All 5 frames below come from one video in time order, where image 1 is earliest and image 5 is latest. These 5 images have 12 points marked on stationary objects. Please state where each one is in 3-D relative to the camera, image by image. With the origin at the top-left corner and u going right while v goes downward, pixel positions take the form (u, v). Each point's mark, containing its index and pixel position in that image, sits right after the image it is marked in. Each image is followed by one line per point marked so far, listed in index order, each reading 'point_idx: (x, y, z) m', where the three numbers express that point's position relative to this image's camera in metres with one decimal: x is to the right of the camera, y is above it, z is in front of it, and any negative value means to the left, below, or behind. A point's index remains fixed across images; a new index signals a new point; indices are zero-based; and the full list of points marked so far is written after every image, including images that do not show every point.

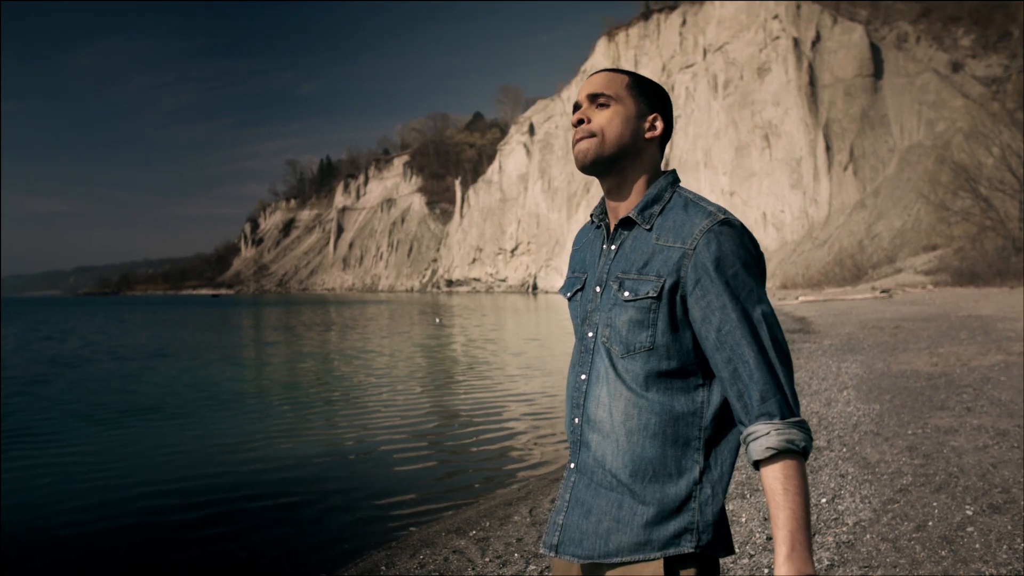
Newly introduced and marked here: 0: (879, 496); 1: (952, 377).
0: (+2.4, -1.4, +4.4) m
1: (+5.7, -1.1, +8.5) m
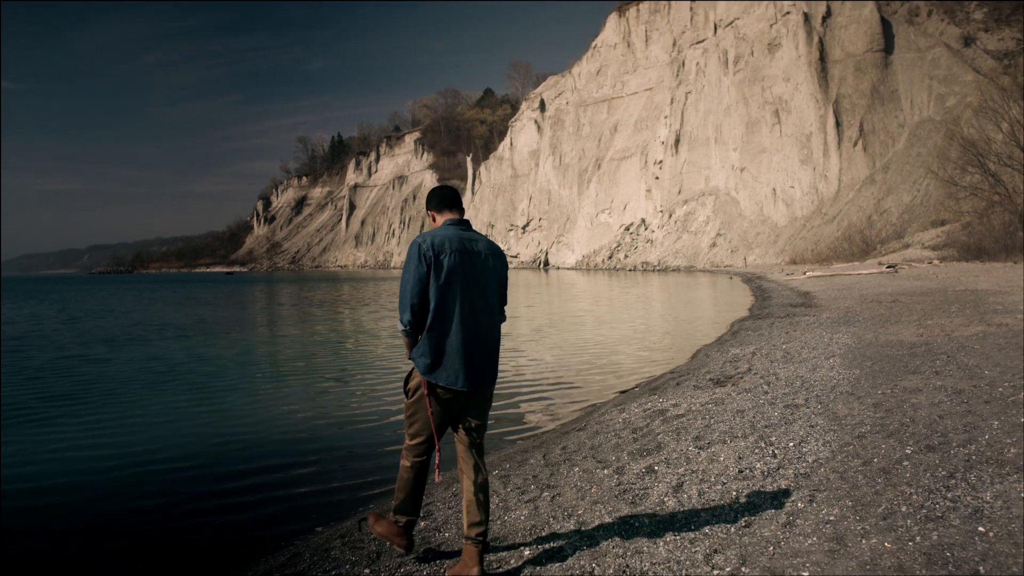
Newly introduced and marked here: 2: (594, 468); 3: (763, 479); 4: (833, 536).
0: (+2.6, -1.2, +5.2) m
1: (+5.9, -0.8, +9.2) m
2: (+0.6, -1.4, +5.1) m
3: (+1.7, -1.3, +4.5) m
4: (+1.7, -1.3, +3.5) m
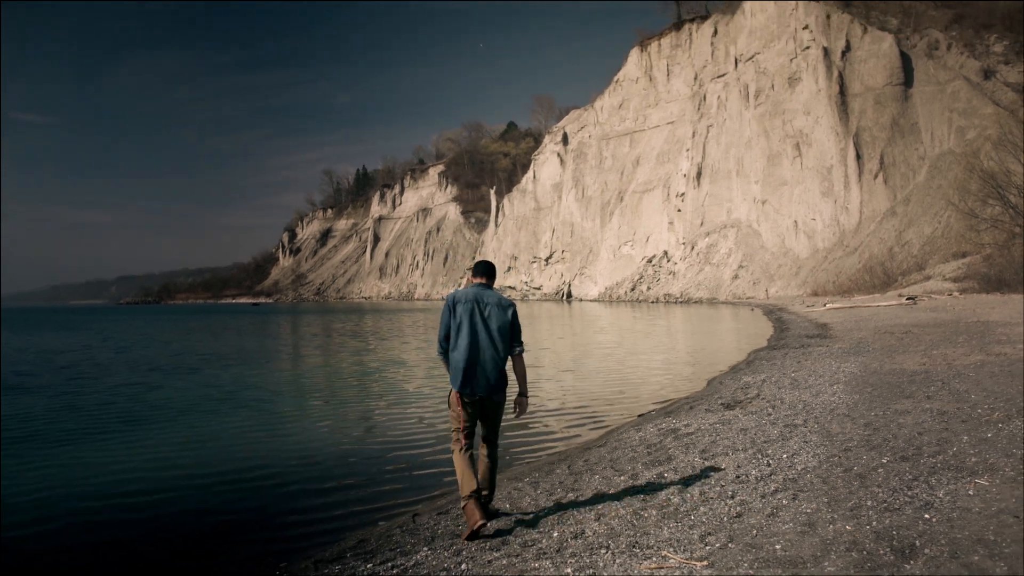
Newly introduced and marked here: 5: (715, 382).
0: (+2.8, -1.5, +5.9) m
1: (+6.3, -1.3, +9.9) m
2: (+0.9, -1.7, +5.9) m
3: (+1.9, -1.5, +5.3) m
4: (+1.9, -1.5, +4.3) m
5: (+3.5, -1.6, +11.5) m
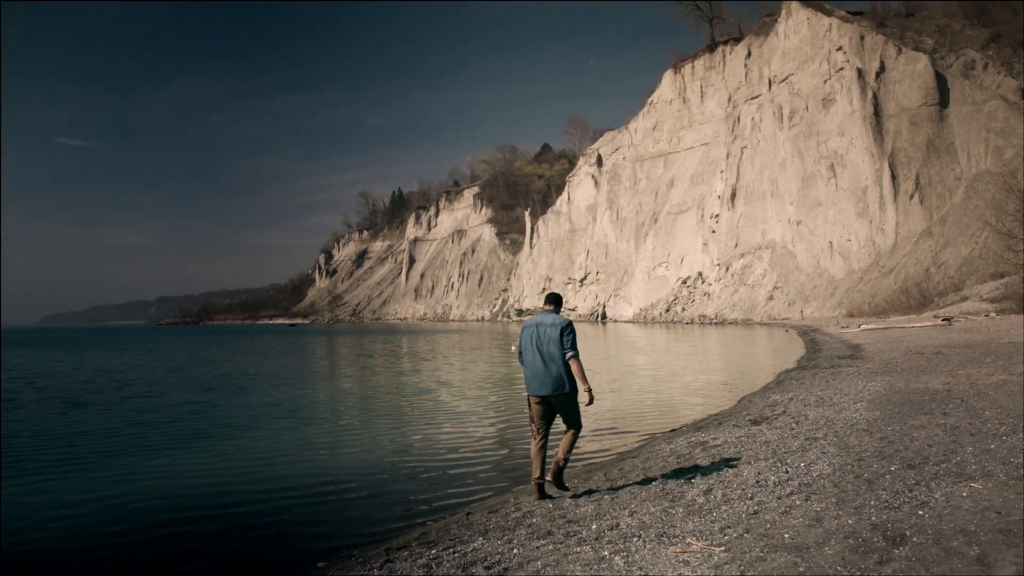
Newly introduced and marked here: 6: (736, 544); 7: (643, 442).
0: (+3.3, -1.7, +6.5) m
1: (+6.9, -1.6, +10.3) m
2: (+1.3, -1.9, +6.6) m
3: (+2.3, -1.8, +5.9) m
4: (+2.3, -1.7, +4.9) m
5: (+4.2, -2.0, +12.0) m
6: (+1.6, -1.8, +4.6) m
7: (+1.9, -2.2, +9.5) m
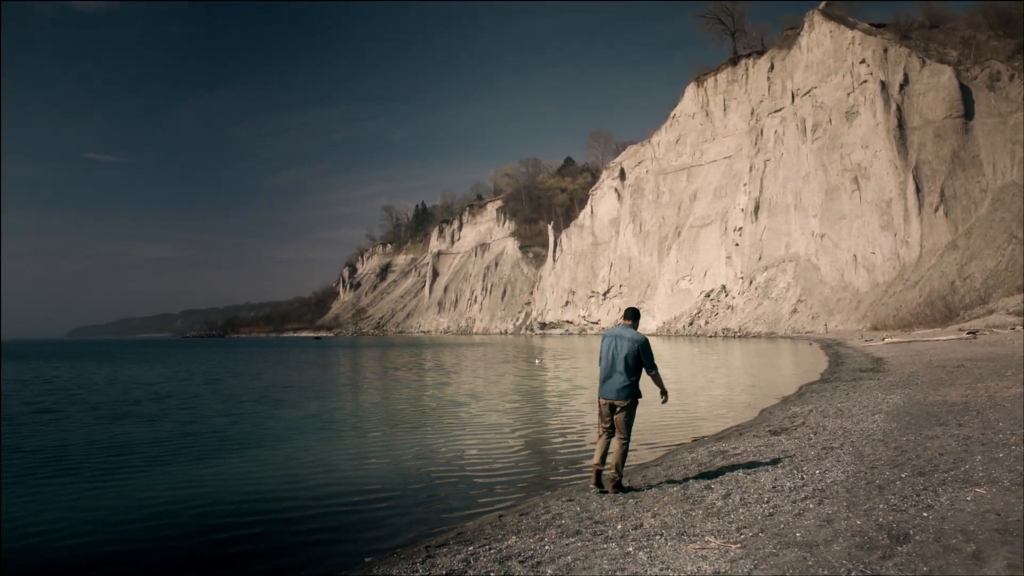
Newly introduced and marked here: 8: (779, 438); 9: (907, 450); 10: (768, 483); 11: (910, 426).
0: (+3.6, -1.9, +6.9) m
1: (+7.3, -1.9, +10.5) m
2: (+1.6, -2.1, +7.0) m
3: (+2.6, -1.9, +6.3) m
4: (+2.5, -1.9, +5.3) m
5: (+4.7, -2.3, +12.3) m
6: (+1.8, -1.9, +5.0) m
7: (+2.3, -2.4, +9.8) m
8: (+3.7, -2.1, +9.2) m
9: (+4.5, -1.9, +7.5) m
10: (+2.5, -1.9, +6.5) m
11: (+5.5, -1.9, +9.1) m
